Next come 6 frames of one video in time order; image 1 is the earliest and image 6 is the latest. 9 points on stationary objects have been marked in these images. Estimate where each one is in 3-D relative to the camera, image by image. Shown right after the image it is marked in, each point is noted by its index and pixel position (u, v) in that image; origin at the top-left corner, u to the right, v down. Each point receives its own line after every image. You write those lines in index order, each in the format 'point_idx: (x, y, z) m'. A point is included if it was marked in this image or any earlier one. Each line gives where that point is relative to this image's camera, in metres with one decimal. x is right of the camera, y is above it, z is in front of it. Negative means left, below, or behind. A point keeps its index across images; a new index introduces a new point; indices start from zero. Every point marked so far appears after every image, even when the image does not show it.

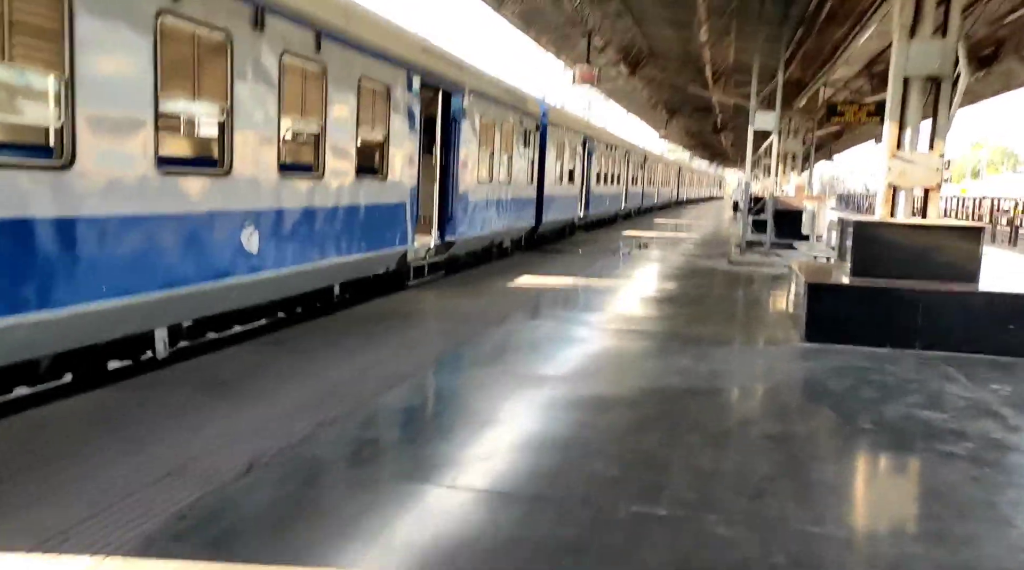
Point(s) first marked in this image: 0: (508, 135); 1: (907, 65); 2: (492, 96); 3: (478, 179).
0: (-0.1, +2.5, +16.3) m
1: (+3.3, +1.9, +8.4) m
2: (-0.3, +2.8, +14.8) m
3: (-0.5, +1.5, +14.5) m
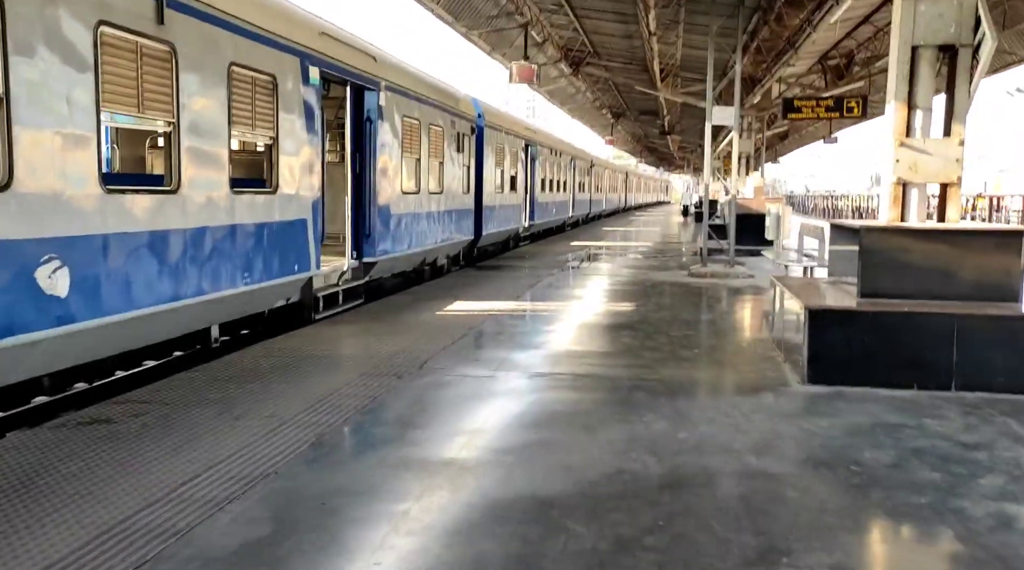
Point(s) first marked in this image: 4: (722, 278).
0: (-1.1, +2.1, +14.4) m
1: (+2.7, +1.7, +6.8) m
2: (-1.2, +2.5, +12.9) m
3: (-1.4, +1.2, +12.6) m
4: (+3.1, +0.1, +14.6) m
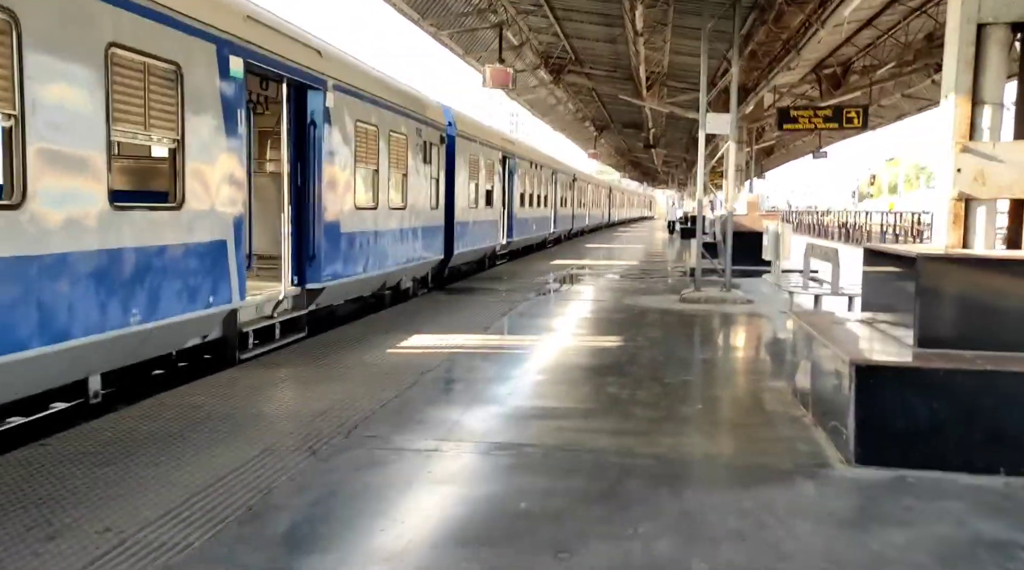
0: (-1.5, +1.8, +12.9) m
1: (+2.5, +1.5, +5.3) m
2: (-1.6, +2.2, +11.4) m
3: (-1.7, +0.9, +11.1) m
4: (+2.7, -0.2, +13.1) m
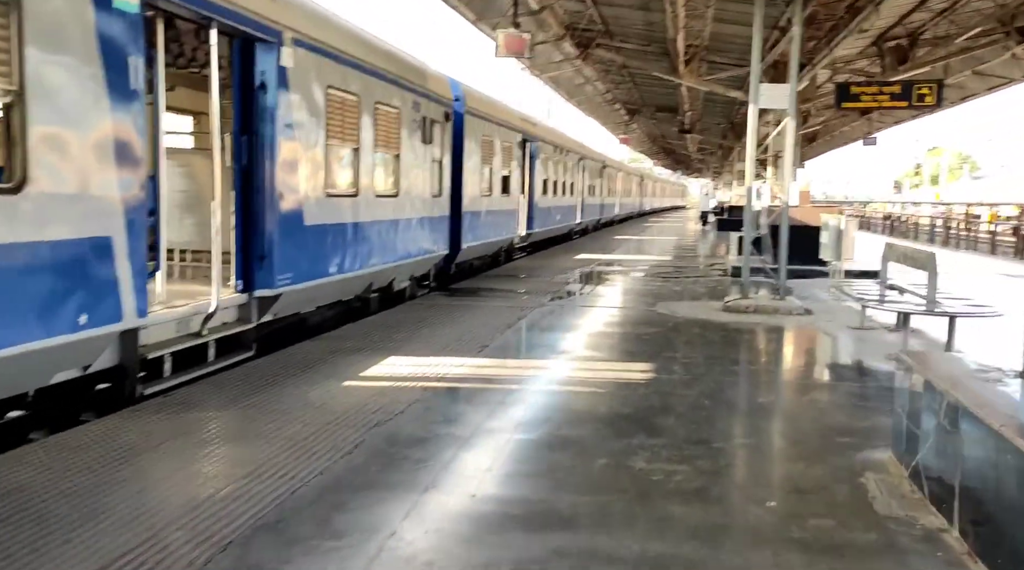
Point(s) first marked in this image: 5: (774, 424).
0: (-1.3, +1.8, +10.8) m
1: (+2.4, +1.3, +3.1) m
2: (-1.5, +2.1, +9.3) m
3: (-1.7, +0.9, +9.0) m
4: (+2.8, -0.3, +10.9) m
5: (+1.5, -0.8, +5.5) m
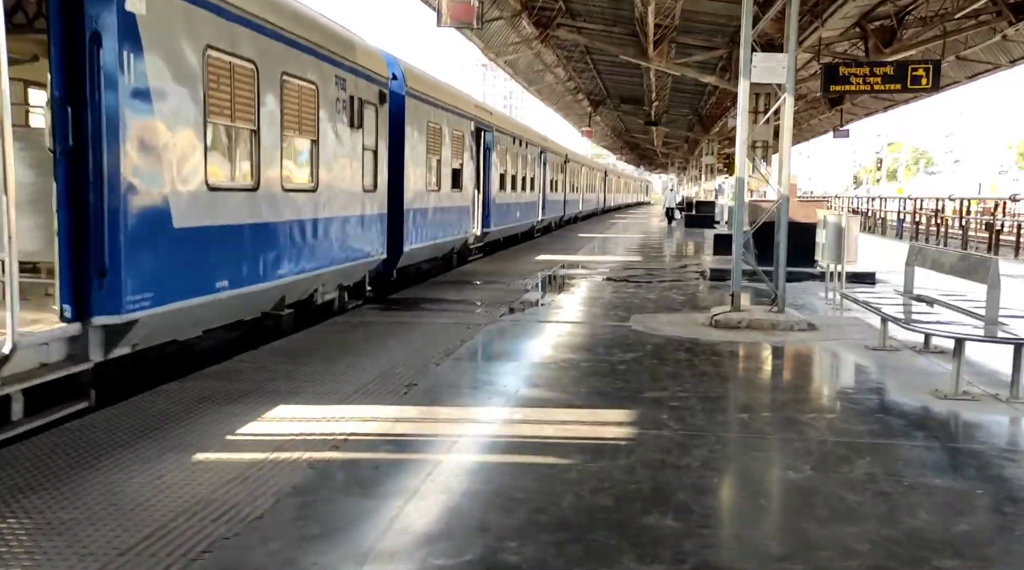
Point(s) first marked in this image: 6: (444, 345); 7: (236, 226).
0: (-1.8, +1.6, +8.9) m
1: (+2.2, +1.2, +1.3) m
2: (-2.0, +2.0, +7.3) m
3: (-2.1, +0.7, +7.0) m
4: (+2.3, -0.4, +9.1) m
5: (+1.2, -0.9, +3.6) m
6: (-0.5, -0.5, +8.0) m
7: (-2.1, +0.4, +7.5) m
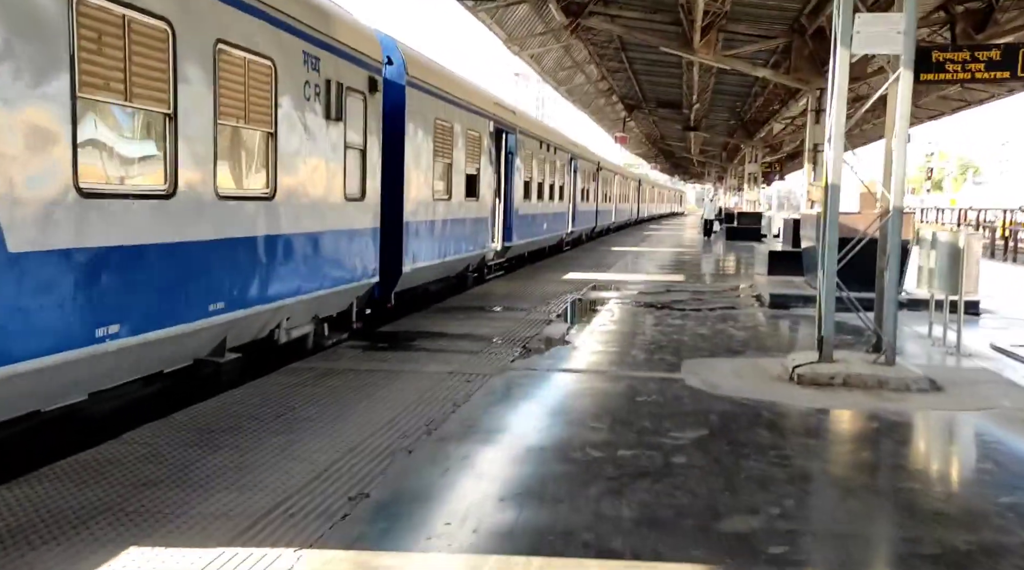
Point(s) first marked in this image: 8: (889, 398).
0: (-1.7, +1.4, +6.7) m
1: (+2.0, +1.0, -1.0) m
2: (-1.9, +1.8, +5.2) m
3: (-2.1, +0.5, +4.9) m
4: (+2.4, -0.7, +6.8) m
5: (+1.1, -1.1, +1.3) m
6: (-0.5, -0.7, +5.7) m
7: (-2.0, +0.2, +5.3) m
8: (+2.4, -0.8, +6.3) m
